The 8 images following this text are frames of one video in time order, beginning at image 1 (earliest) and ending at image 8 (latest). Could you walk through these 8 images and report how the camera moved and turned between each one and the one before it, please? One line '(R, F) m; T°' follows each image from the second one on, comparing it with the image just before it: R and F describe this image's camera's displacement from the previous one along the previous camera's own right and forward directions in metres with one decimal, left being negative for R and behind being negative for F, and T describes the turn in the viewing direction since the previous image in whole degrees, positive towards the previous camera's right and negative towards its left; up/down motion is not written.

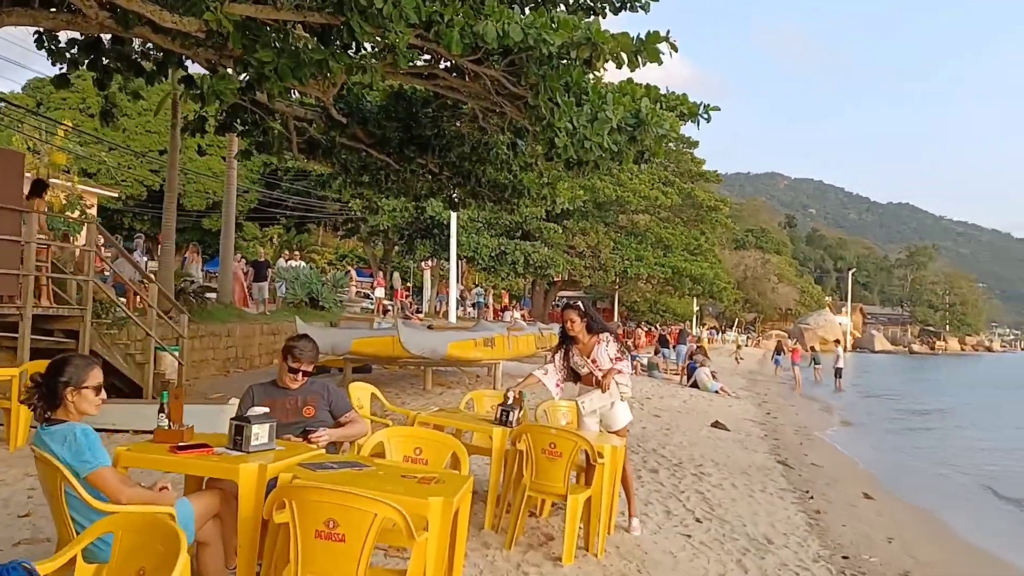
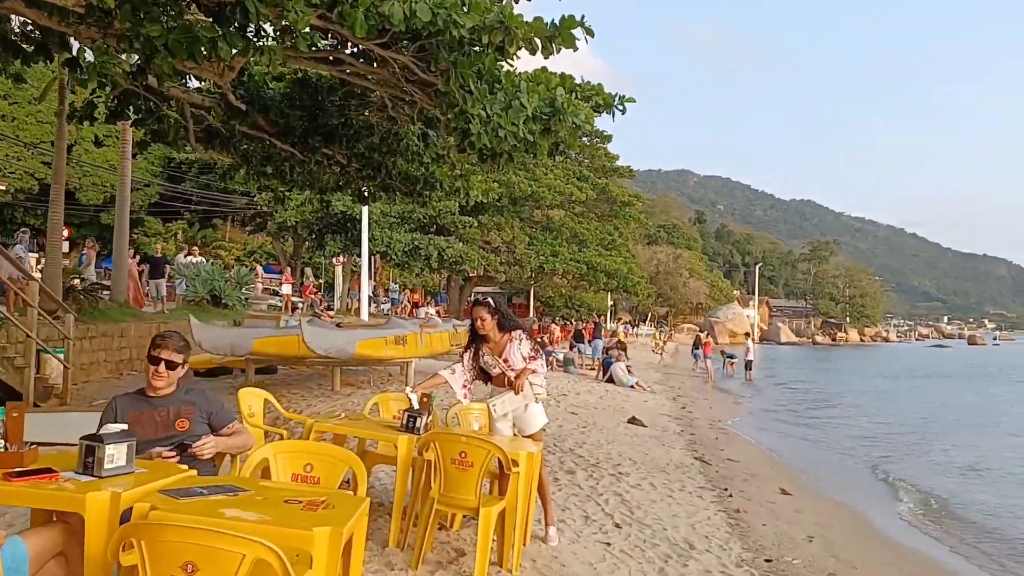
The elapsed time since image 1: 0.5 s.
(+0.1, +0.4) m; +6°
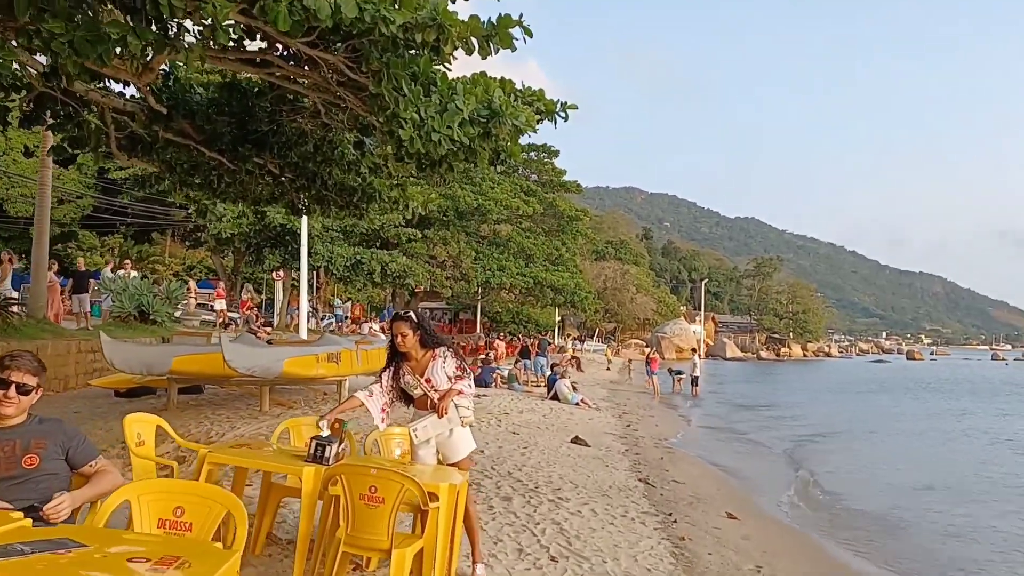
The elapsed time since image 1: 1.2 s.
(+0.2, +0.5) m; +3°
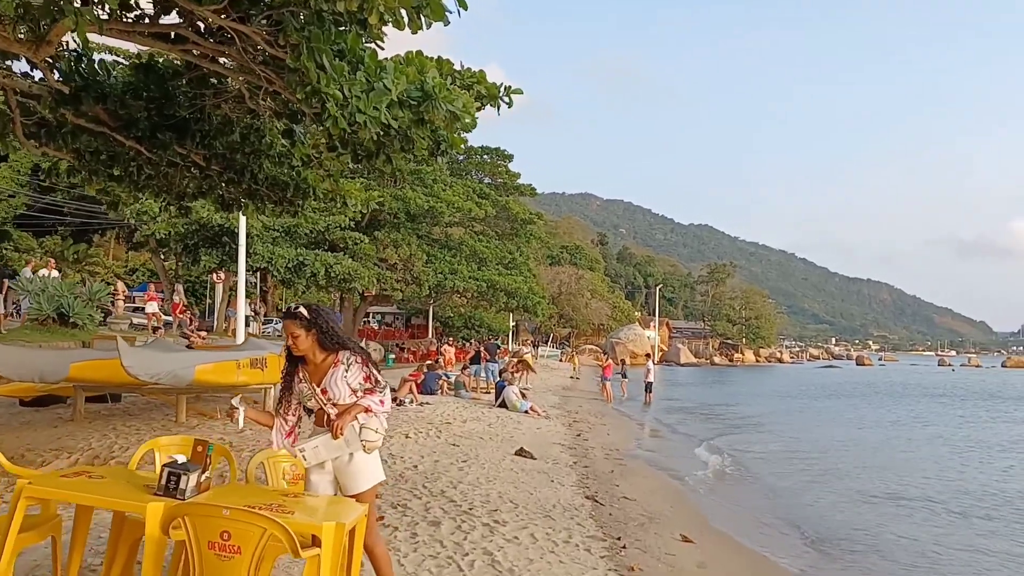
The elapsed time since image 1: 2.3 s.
(+0.2, +0.9) m; +3°
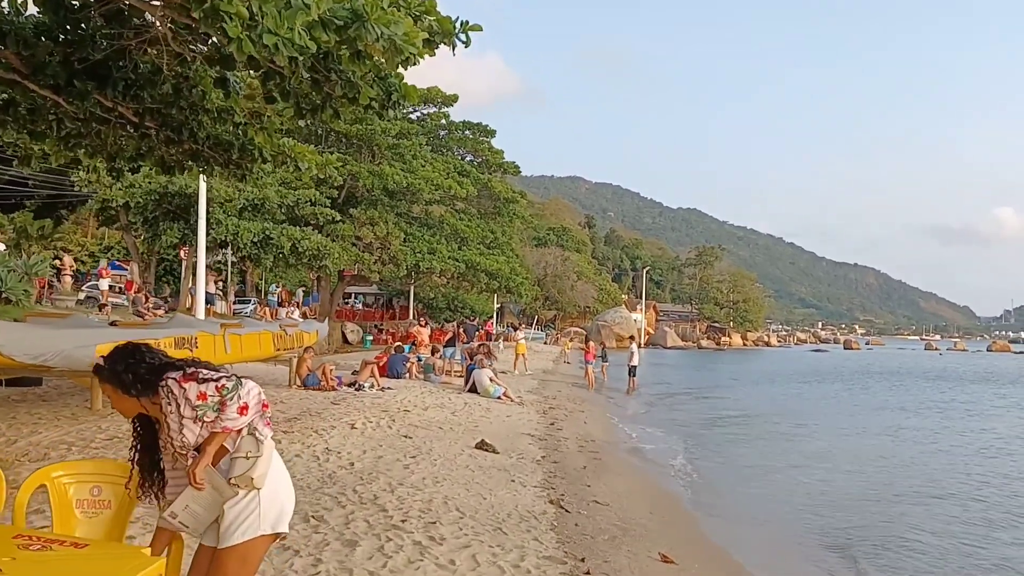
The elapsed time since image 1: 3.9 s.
(+0.3, +1.4) m; +1°
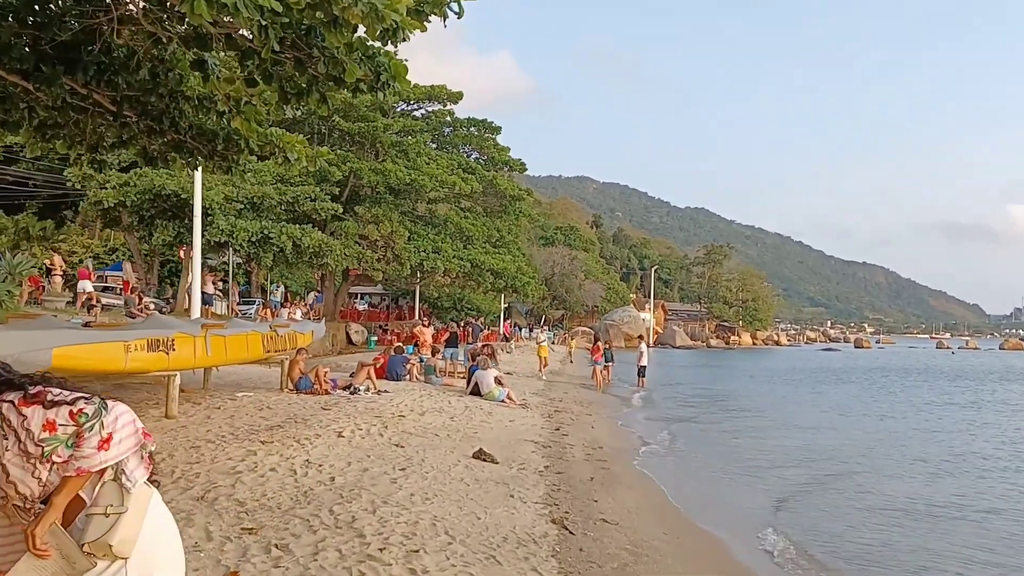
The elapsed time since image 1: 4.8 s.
(+0.1, +0.8) m; -1°
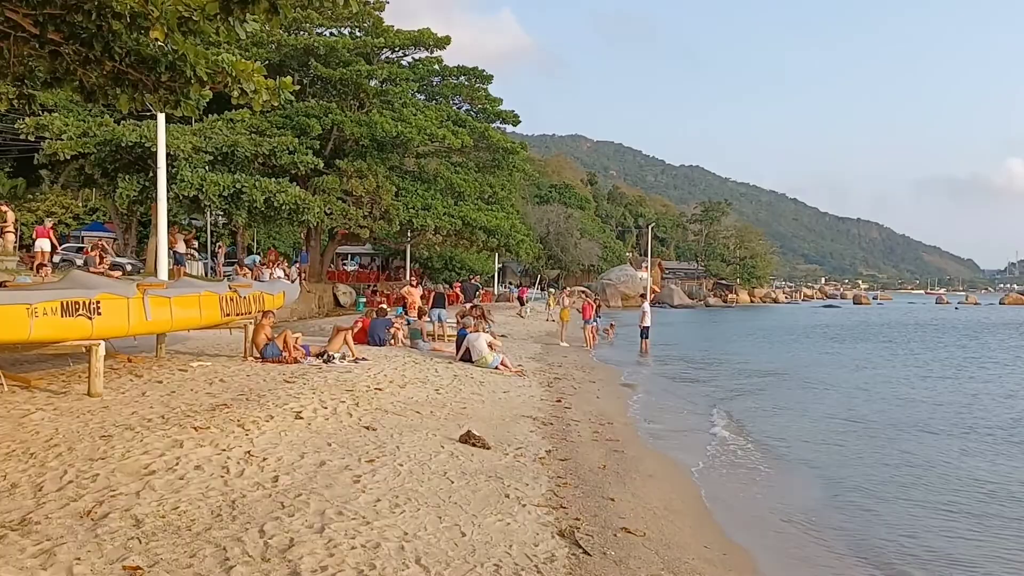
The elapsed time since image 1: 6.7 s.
(0.0, +1.7) m; 0°
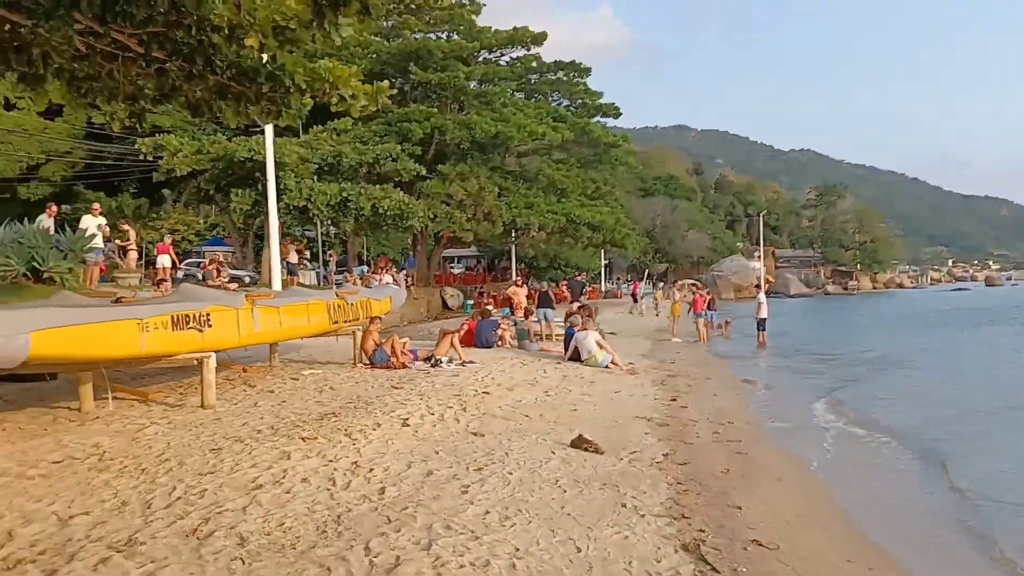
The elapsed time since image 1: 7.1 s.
(0.0, +0.3) m; -7°
